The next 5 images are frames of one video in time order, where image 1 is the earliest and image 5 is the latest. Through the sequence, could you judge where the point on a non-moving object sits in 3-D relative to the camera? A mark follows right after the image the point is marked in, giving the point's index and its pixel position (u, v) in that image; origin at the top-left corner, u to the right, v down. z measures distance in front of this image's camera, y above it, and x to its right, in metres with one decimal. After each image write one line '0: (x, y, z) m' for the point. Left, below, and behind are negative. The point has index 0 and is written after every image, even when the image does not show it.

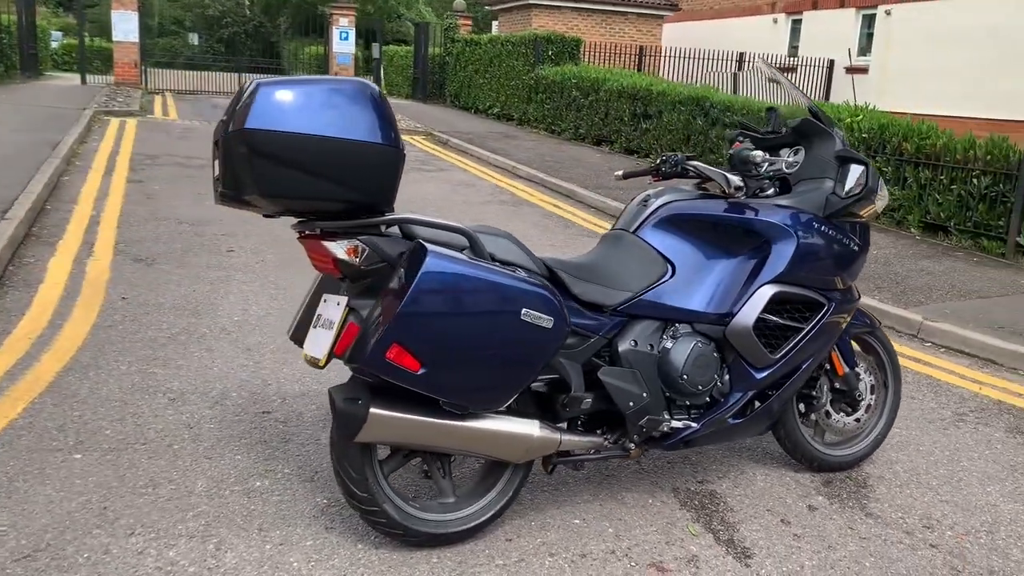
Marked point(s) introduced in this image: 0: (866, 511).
0: (+1.4, -0.9, +3.6) m
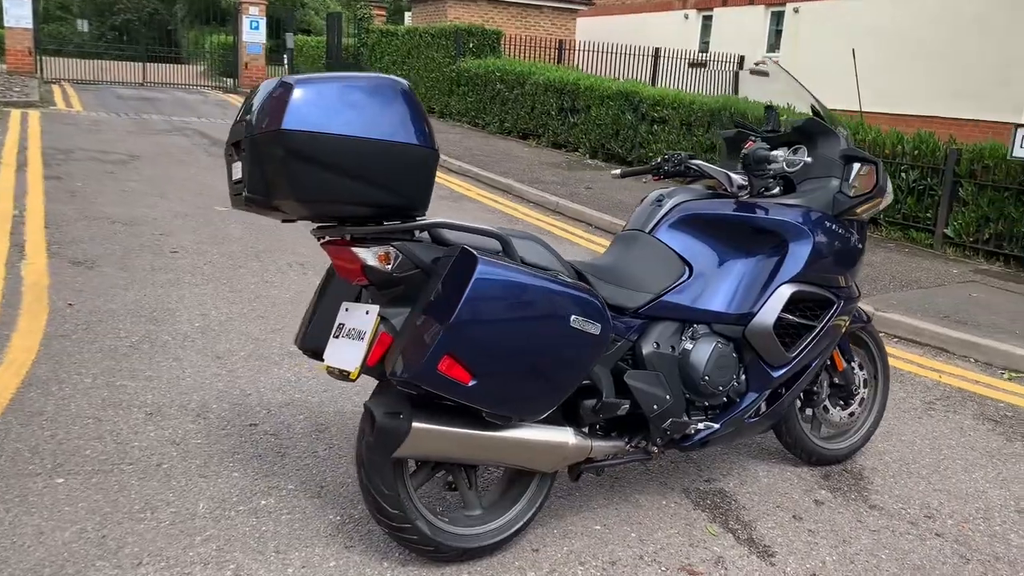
0: (+1.4, -0.9, +3.6) m
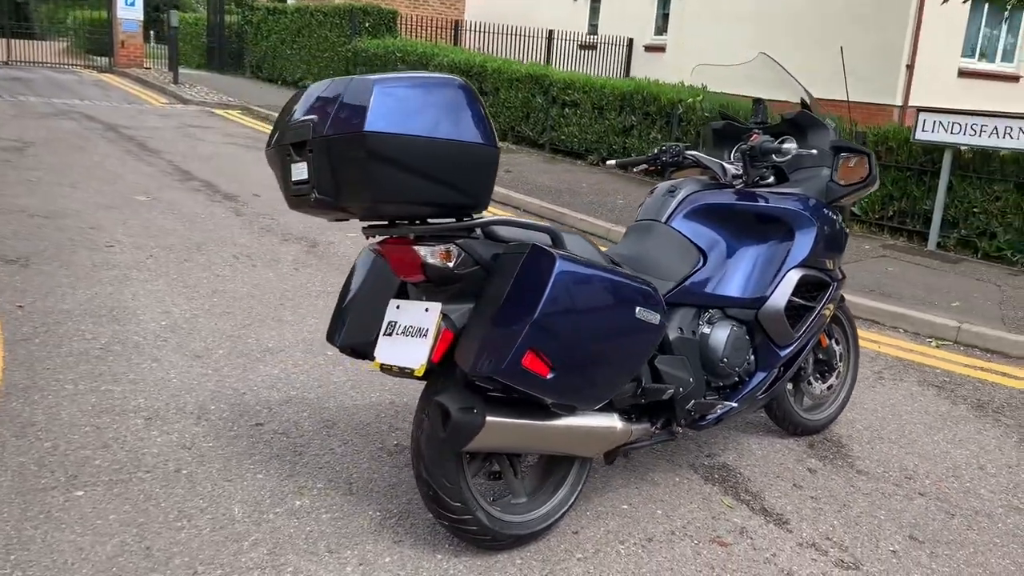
0: (+1.5, -0.8, +3.9) m
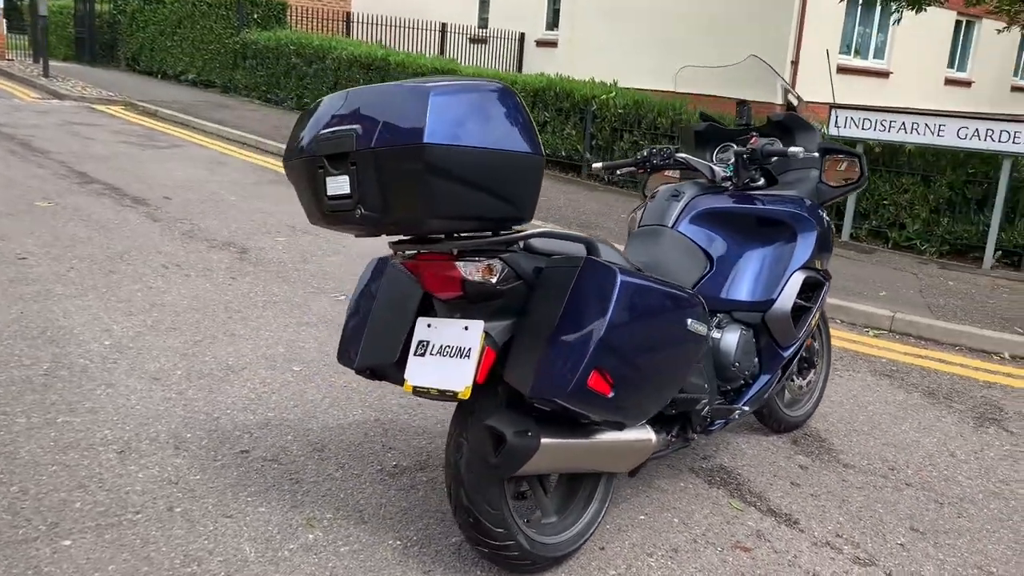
0: (+1.5, -0.8, +4.0) m
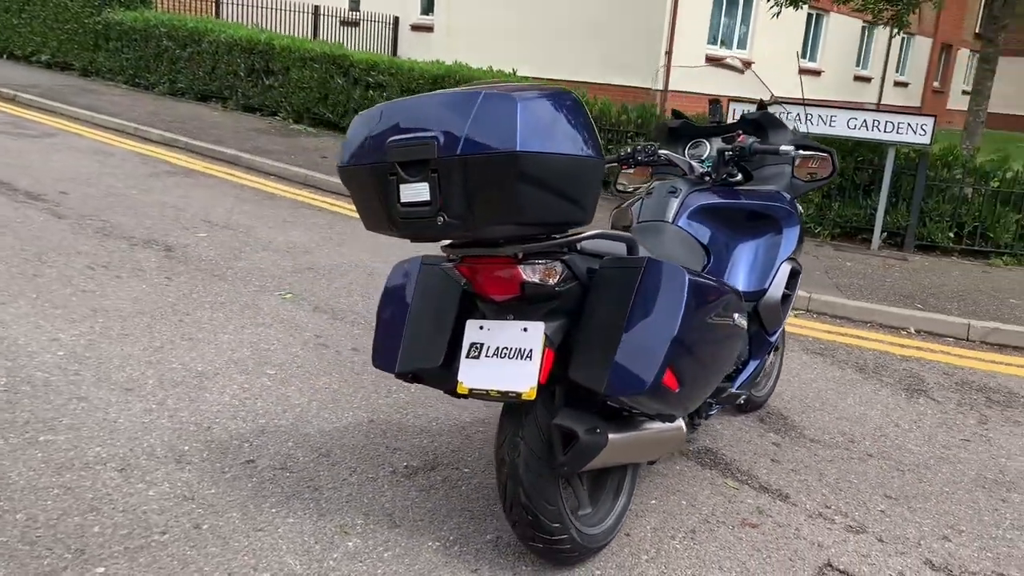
0: (+1.4, -0.7, +4.3) m
